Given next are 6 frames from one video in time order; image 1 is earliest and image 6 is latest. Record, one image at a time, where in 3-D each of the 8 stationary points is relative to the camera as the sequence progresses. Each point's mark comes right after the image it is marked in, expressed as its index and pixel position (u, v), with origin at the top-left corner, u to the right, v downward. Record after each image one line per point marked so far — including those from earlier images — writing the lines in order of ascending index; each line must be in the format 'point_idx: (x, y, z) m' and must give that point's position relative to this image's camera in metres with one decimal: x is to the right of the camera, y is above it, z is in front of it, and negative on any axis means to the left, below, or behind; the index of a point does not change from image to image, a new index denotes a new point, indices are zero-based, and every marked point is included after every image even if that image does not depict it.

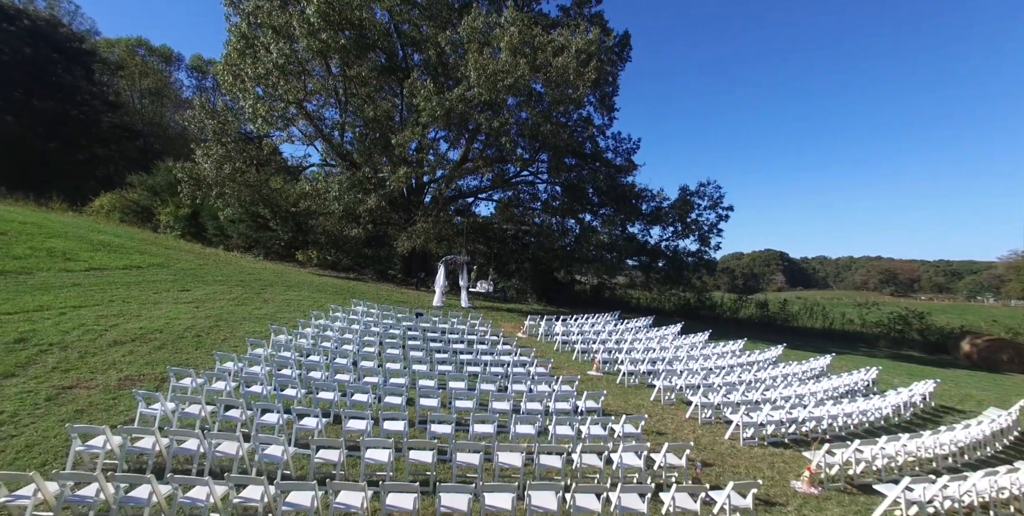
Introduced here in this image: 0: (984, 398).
0: (+11.0, -3.3, +11.2) m
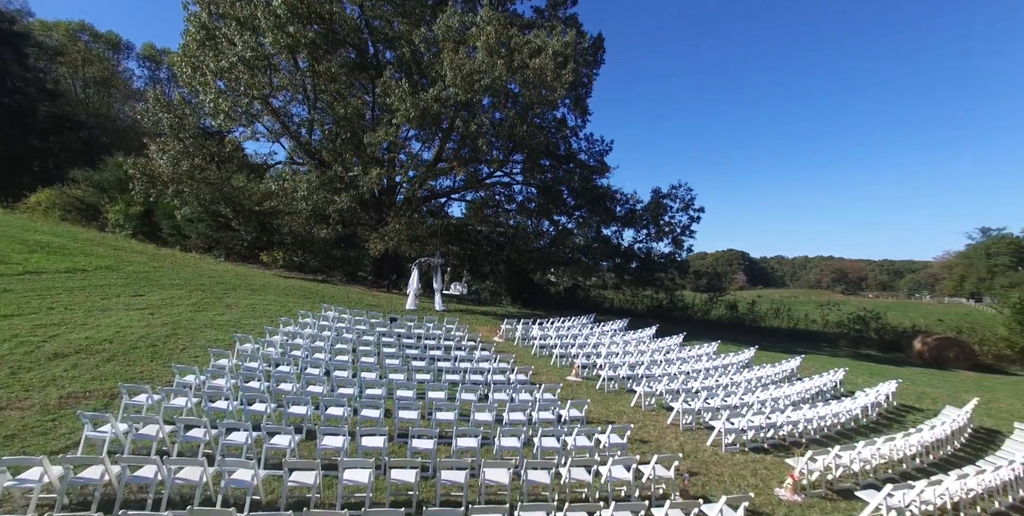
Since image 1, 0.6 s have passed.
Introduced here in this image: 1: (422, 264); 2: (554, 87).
0: (+10.5, -3.4, +11.7) m
1: (-3.7, -0.3, +20.0) m
2: (+1.8, +6.7, +18.9) m
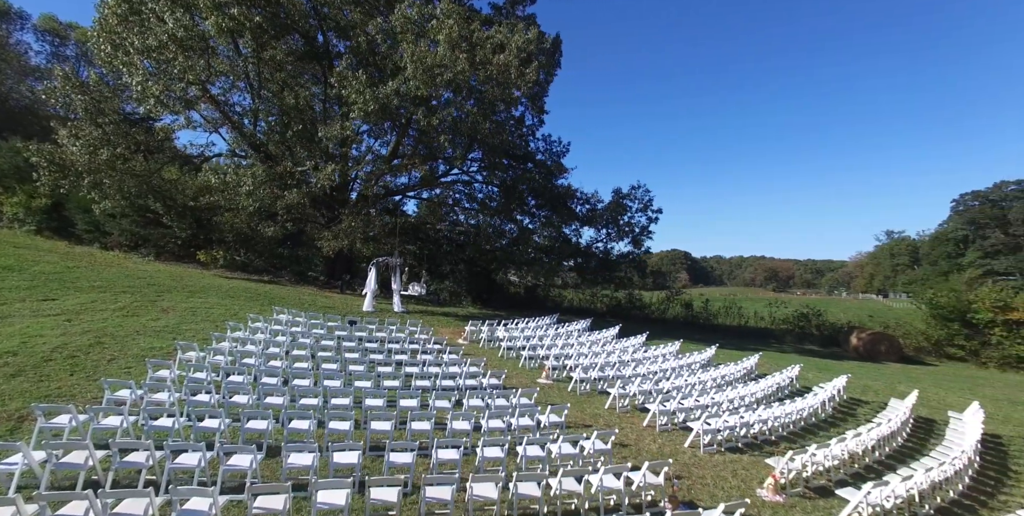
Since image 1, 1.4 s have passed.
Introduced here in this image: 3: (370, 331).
0: (+9.7, -3.4, +12.4) m
1: (-5.3, -0.2, +19.2) m
2: (+0.3, +6.7, +18.6) m
3: (-3.9, -2.0, +13.1) m
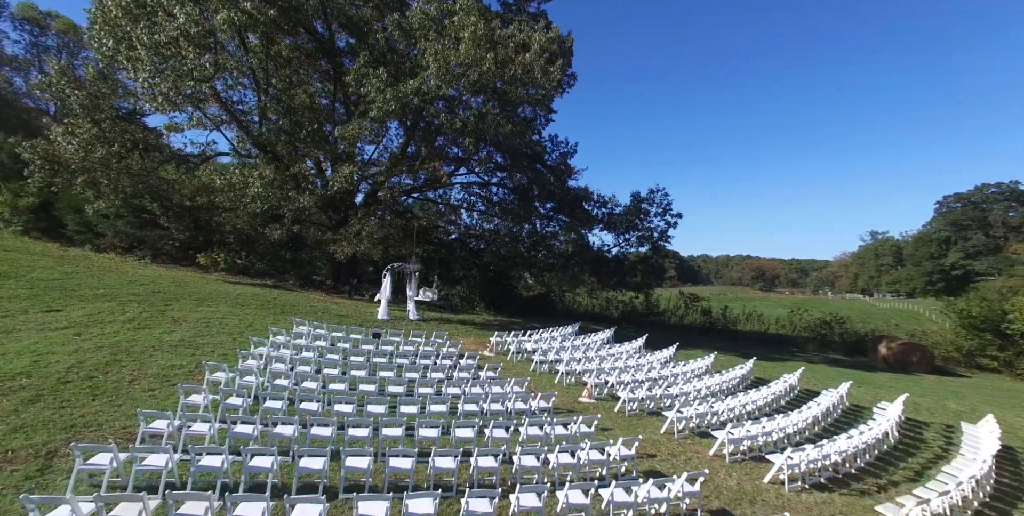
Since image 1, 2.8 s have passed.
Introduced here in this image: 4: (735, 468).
0: (+10.6, -3.7, +12.1) m
1: (-4.5, -0.5, +18.5) m
2: (+1.1, +6.5, +18.0) m
3: (-3.0, -2.2, +12.4) m
4: (+3.6, -3.4, +7.8) m
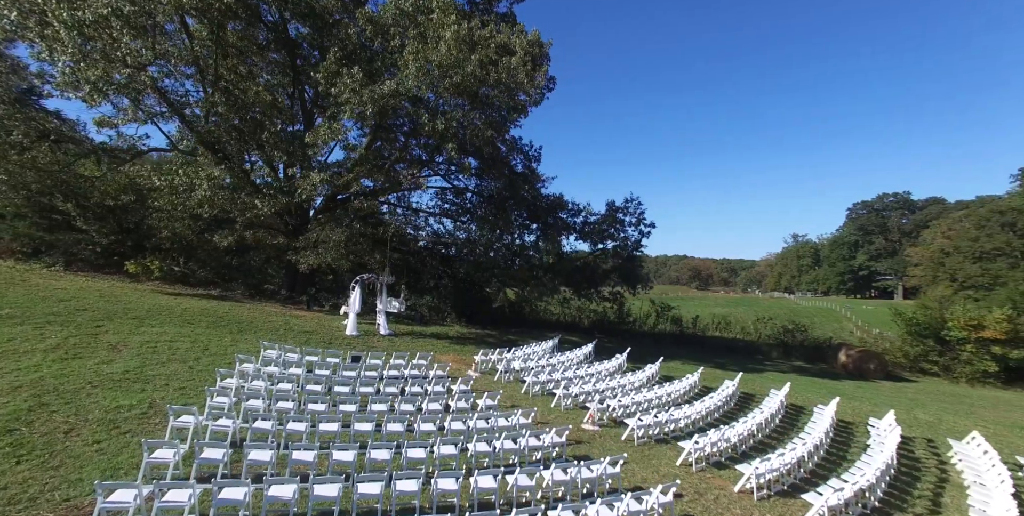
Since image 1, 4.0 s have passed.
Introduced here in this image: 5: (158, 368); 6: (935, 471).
0: (+10.4, -4.2, +12.6) m
1: (-5.3, -0.9, +17.3) m
2: (+0.4, +6.1, +17.4) m
3: (-3.1, -2.6, +11.4) m
4: (+3.9, -3.8, +7.5) m
5: (-7.8, -2.4, +10.7) m
6: (+8.0, -4.0, +9.1) m
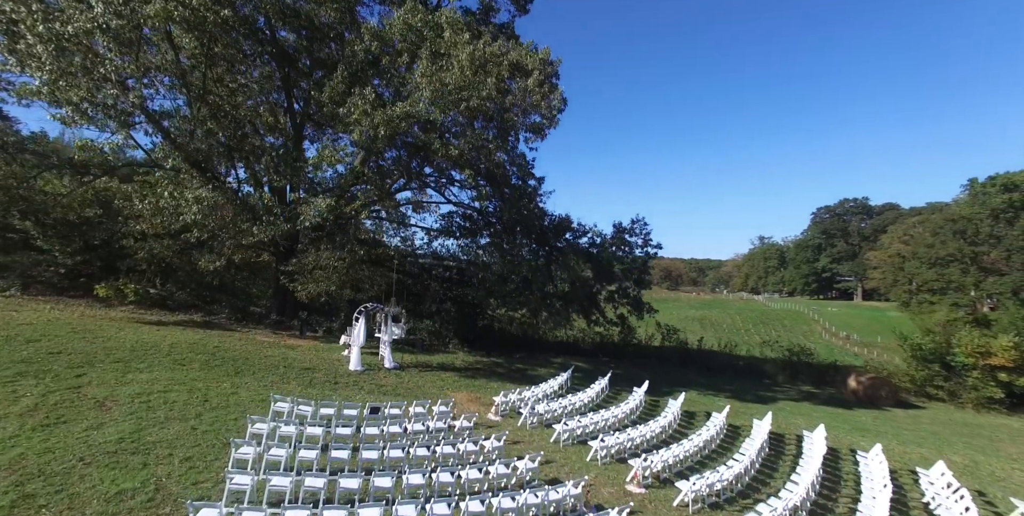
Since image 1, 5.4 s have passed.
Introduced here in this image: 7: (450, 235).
0: (+11.1, -5.2, +12.4) m
1: (-4.9, -1.8, +16.2) m
2: (+0.8, +5.1, +16.7) m
3: (-2.3, -3.6, +10.5) m
4: (+4.9, -4.8, +7.0) m
5: (-7.0, -3.4, +9.5) m
6: (+8.9, -5.0, +8.8) m
7: (-2.5, +0.9, +19.4) m
